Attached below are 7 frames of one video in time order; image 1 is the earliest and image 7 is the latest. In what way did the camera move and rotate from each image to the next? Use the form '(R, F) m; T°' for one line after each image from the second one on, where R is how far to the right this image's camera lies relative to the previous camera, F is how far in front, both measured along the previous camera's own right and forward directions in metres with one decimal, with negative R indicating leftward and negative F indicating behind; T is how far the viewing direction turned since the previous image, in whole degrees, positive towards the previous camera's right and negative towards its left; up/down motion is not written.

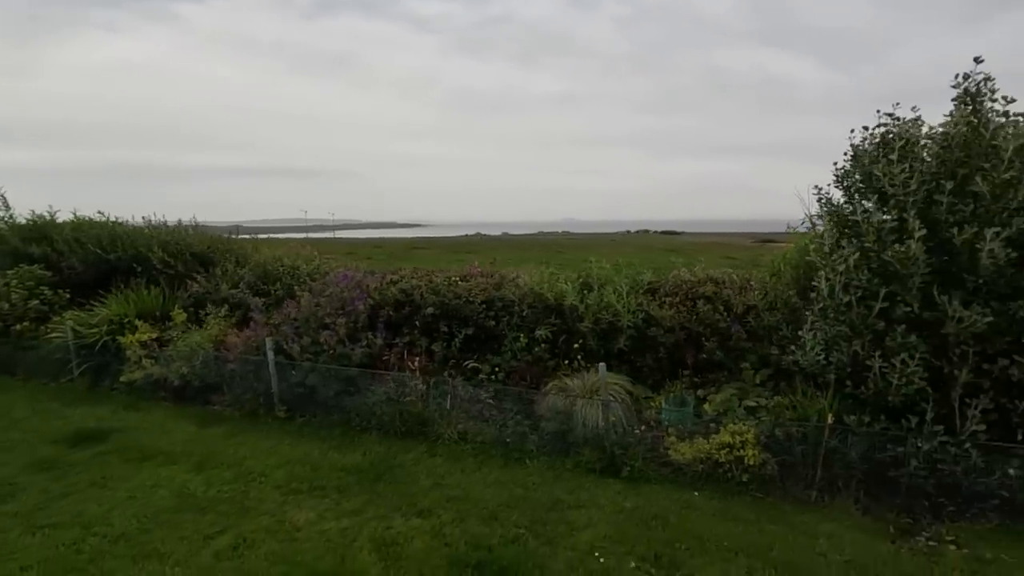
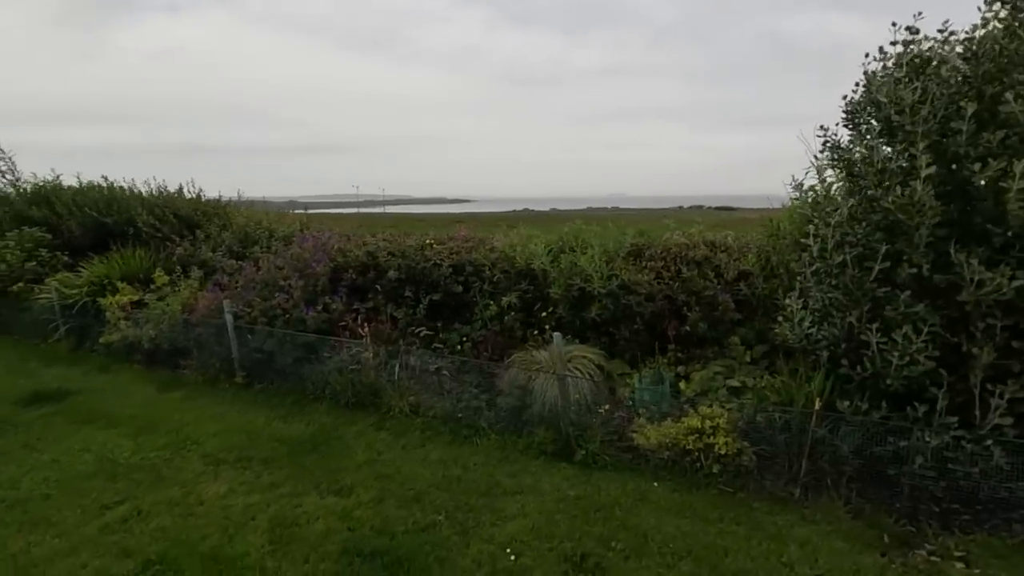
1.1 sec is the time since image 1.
(+0.9, +0.6) m; -5°
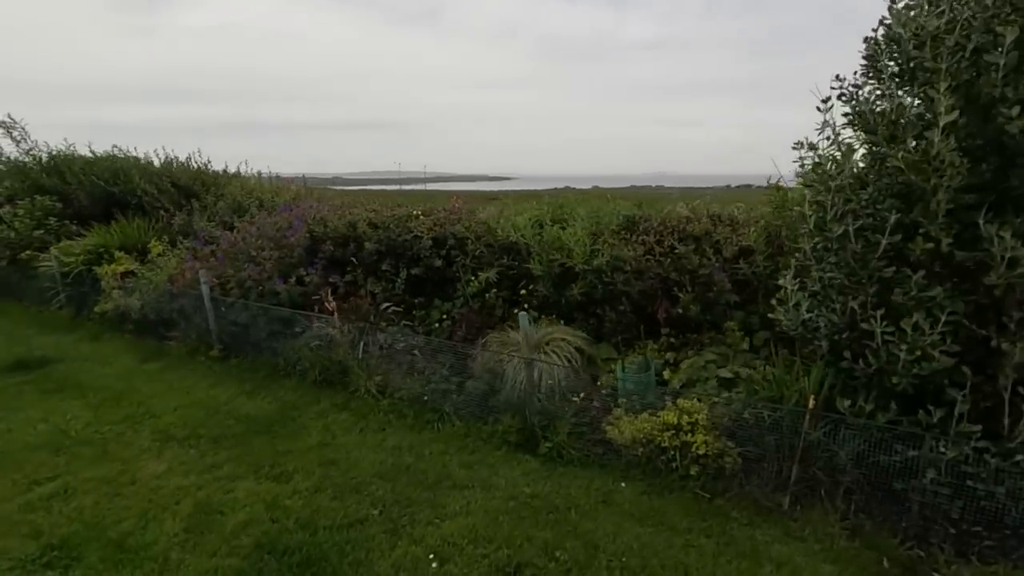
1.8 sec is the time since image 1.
(+0.6, +0.5) m; -4°
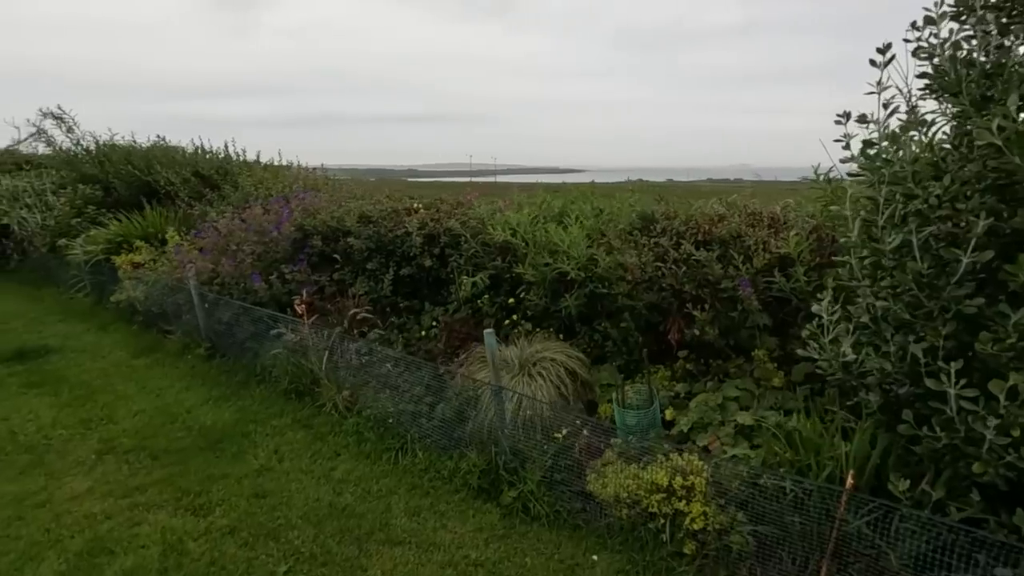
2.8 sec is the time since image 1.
(+0.6, +0.8) m; -7°
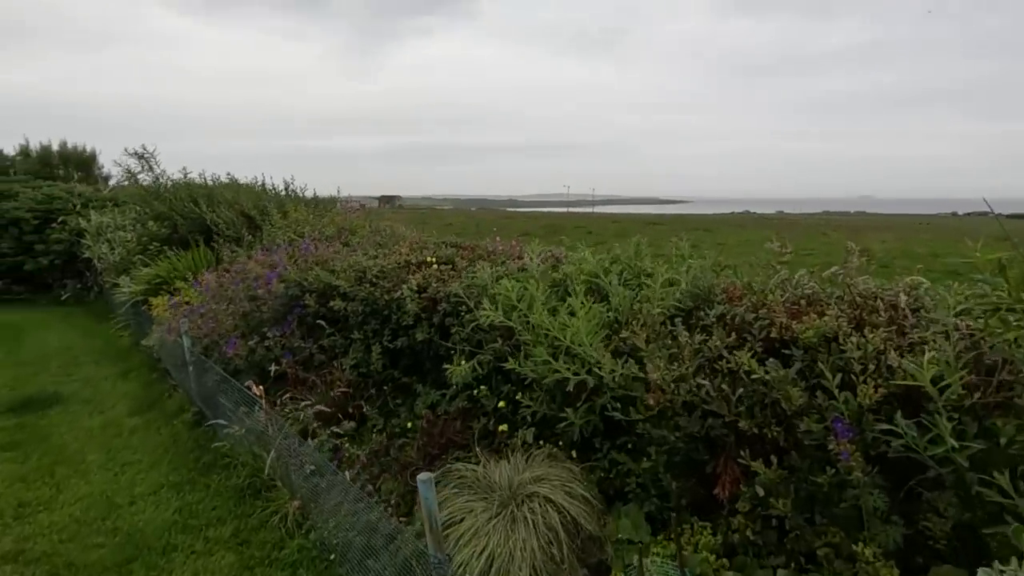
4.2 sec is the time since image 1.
(+0.6, +1.1) m; -10°
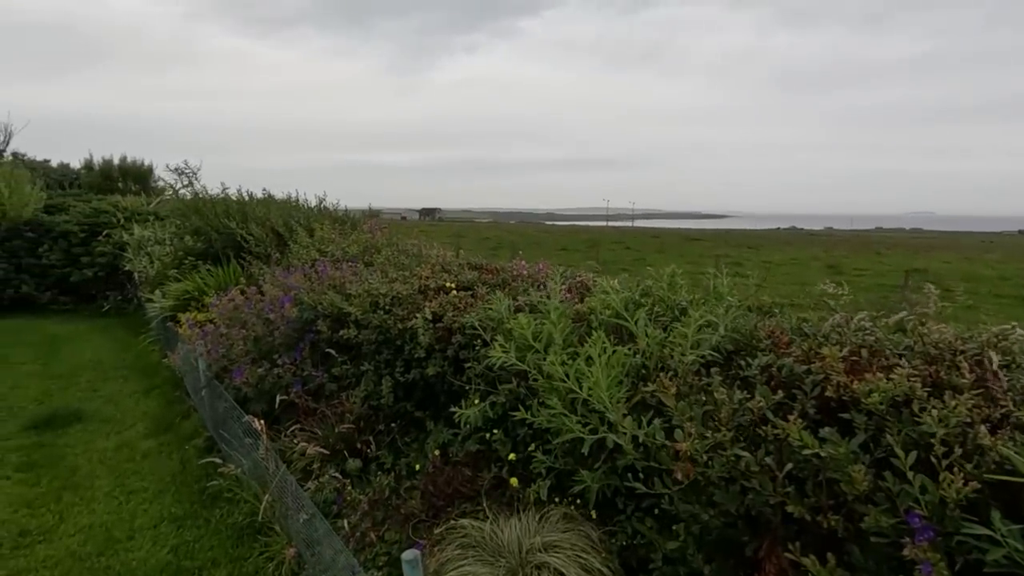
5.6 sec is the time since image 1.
(+0.1, +0.3) m; -4°
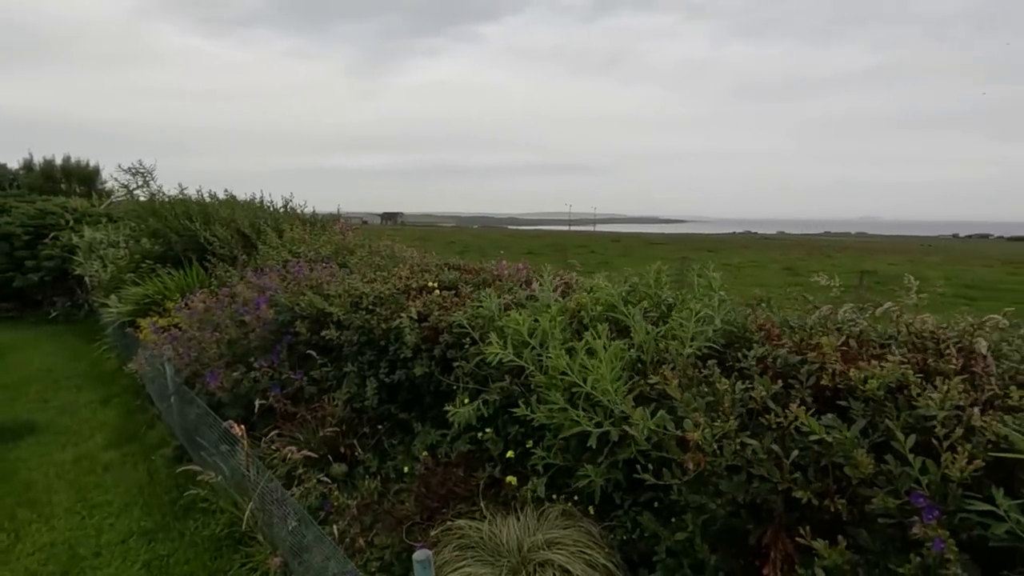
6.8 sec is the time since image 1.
(-0.2, 0.0) m; +4°
